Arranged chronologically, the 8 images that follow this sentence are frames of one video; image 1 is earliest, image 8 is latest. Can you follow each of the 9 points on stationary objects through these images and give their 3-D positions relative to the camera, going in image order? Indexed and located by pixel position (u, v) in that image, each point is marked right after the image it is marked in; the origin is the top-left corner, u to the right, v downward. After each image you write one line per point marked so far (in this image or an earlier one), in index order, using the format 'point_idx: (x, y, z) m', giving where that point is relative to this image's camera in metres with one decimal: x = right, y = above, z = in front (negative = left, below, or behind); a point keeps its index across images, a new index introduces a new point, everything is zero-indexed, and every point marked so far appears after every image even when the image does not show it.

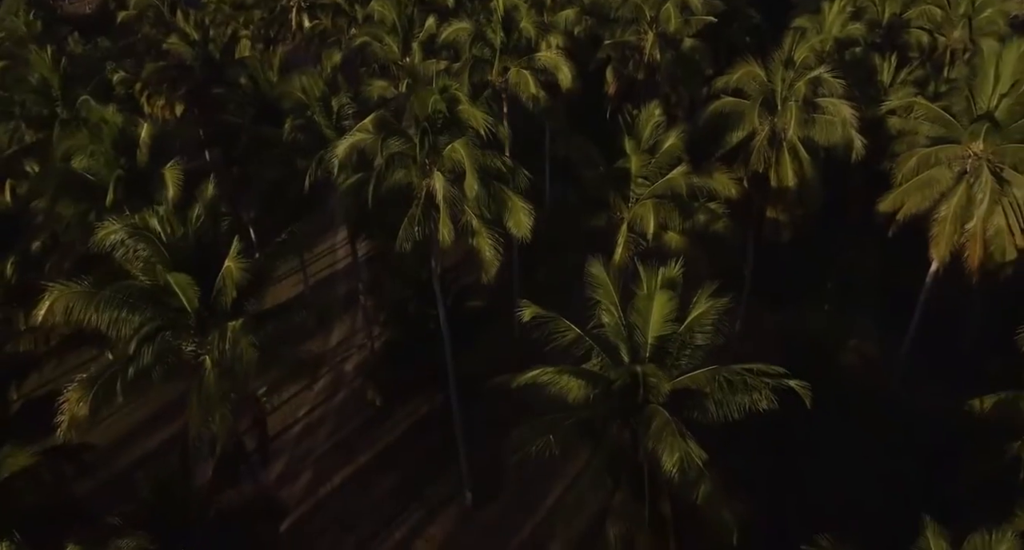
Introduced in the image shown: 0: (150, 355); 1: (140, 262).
0: (-6.0, -1.3, +14.8) m
1: (-6.4, +0.2, +15.4) m
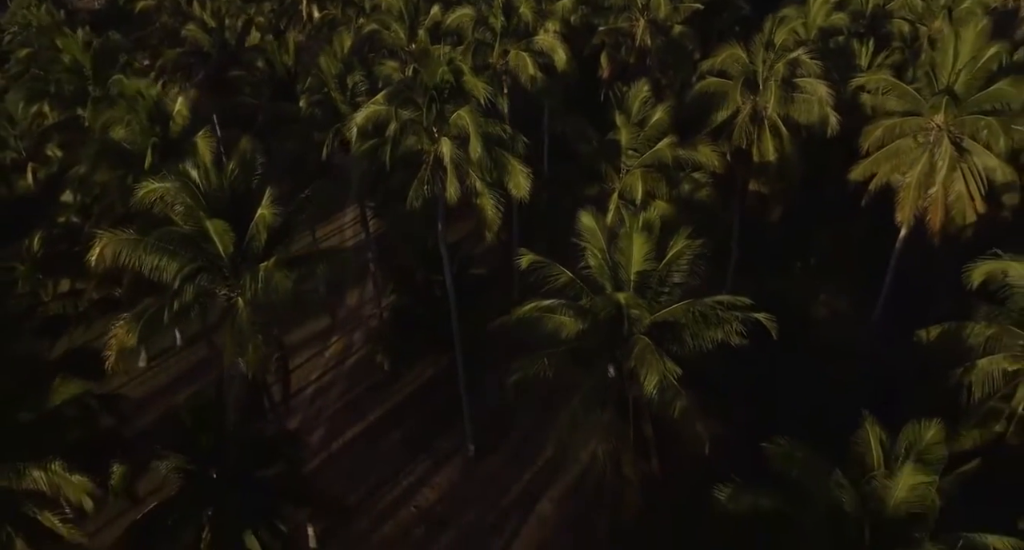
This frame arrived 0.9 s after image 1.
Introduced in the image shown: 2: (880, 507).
0: (-6.0, -0.3, +16.7) m
1: (-6.4, +1.2, +17.2) m
2: (+5.2, -3.3, +12.4) m
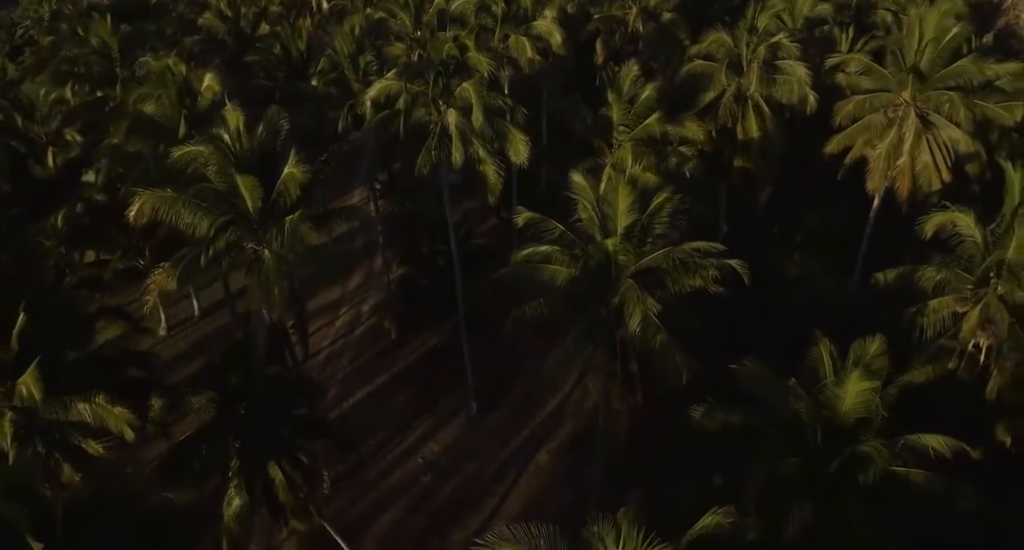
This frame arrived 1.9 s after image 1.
0: (-6.0, +0.7, +18.5) m
1: (-6.4, +2.3, +19.1) m
2: (+5.2, -2.3, +14.2) m
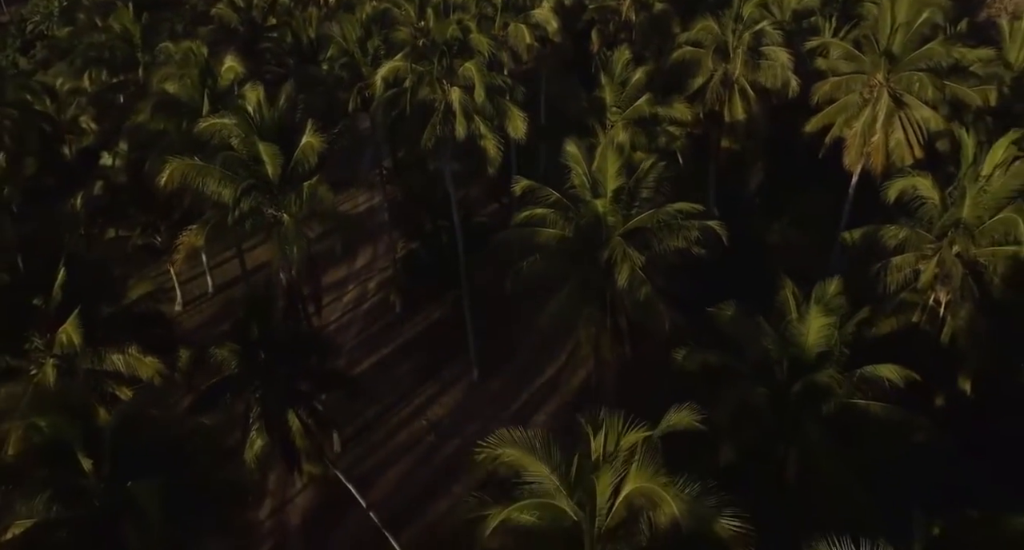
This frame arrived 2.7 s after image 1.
0: (-6.0, +1.6, +20.2) m
1: (-6.4, +3.2, +20.8) m
2: (+5.2, -1.4, +15.9) m
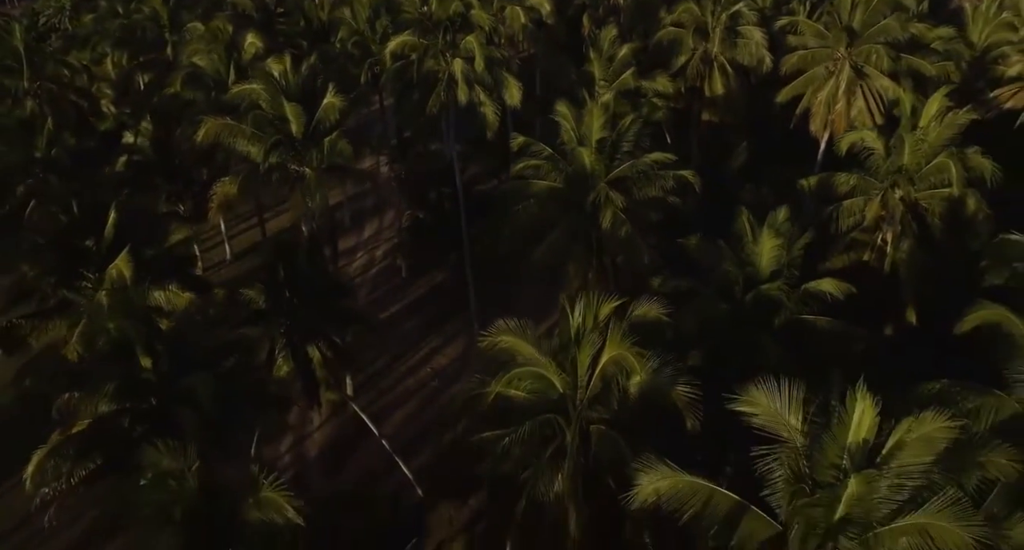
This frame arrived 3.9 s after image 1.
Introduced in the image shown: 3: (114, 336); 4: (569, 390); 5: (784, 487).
0: (-6.1, +3.0, +22.9) m
1: (-6.5, +4.6, +23.4) m
2: (+5.1, +0.1, +18.5) m
3: (-7.9, -1.2, +17.7) m
4: (+1.0, -1.9, +14.8) m
5: (+3.6, -2.8, +11.5) m
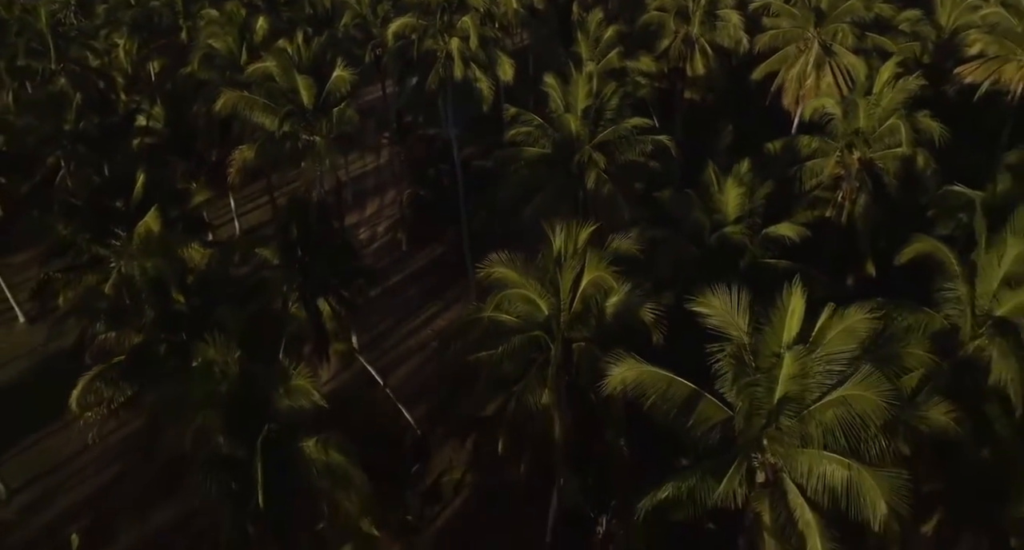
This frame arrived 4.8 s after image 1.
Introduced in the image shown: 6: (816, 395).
0: (-6.3, +4.2, +25.0) m
1: (-6.8, +5.8, +25.5) m
2: (+4.9, +1.4, +20.7) m
3: (-8.1, 0.0, +19.8) m
4: (+0.9, -0.7, +17.0) m
5: (+3.4, -1.5, +13.7) m
6: (+4.6, -1.8, +13.3) m
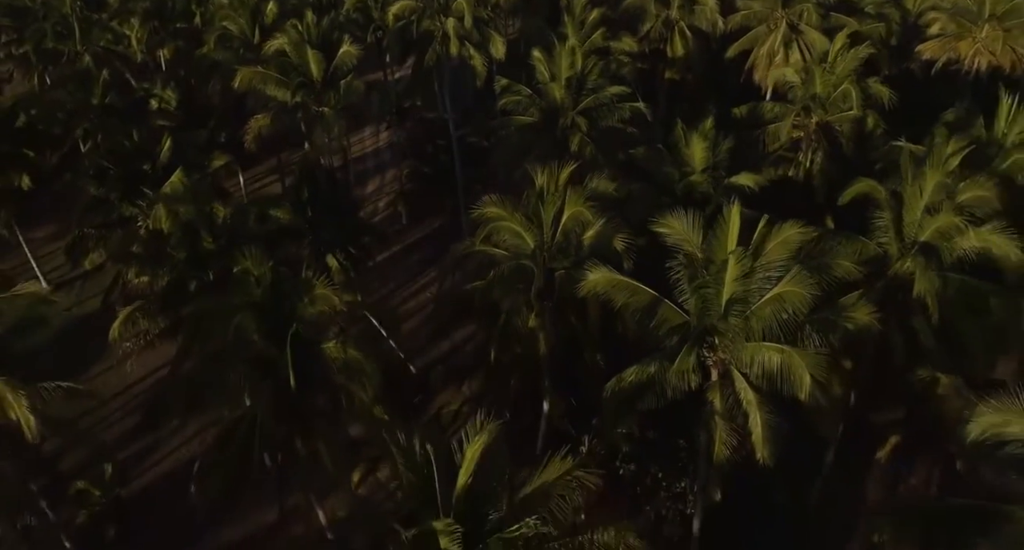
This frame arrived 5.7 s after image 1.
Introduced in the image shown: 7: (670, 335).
0: (-6.6, +5.5, +27.5) m
1: (-7.1, +7.1, +28.0) m
2: (+4.7, +2.8, +23.2) m
3: (-8.3, +1.3, +22.3) m
4: (+0.6, +0.7, +19.5) m
5: (+3.2, -0.1, +16.2) m
6: (+4.4, -0.4, +15.8) m
7: (+2.9, -1.1, +16.3) m
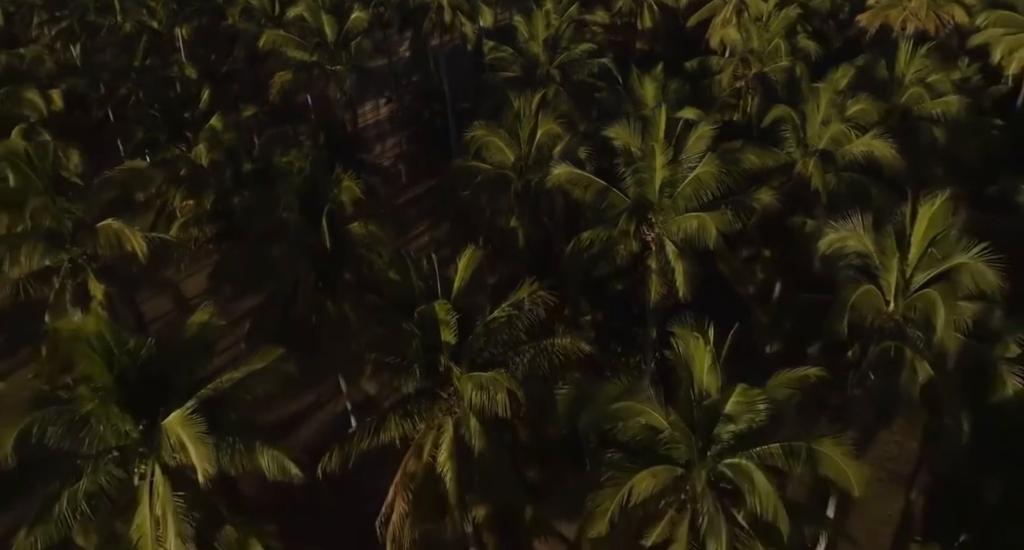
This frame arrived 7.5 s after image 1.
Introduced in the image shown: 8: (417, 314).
0: (-7.2, +8.0, +32.2) m
1: (-7.6, +9.5, +32.7) m
2: (+4.2, +5.4, +28.0) m
3: (-8.8, +3.8, +26.9) m
4: (+0.2, +3.3, +24.2) m
5: (+2.8, +2.5, +20.9) m
6: (+4.0, +2.2, +20.5) m
7: (+2.5, +1.5, +21.1) m
8: (-1.8, -0.8, +16.9) m
